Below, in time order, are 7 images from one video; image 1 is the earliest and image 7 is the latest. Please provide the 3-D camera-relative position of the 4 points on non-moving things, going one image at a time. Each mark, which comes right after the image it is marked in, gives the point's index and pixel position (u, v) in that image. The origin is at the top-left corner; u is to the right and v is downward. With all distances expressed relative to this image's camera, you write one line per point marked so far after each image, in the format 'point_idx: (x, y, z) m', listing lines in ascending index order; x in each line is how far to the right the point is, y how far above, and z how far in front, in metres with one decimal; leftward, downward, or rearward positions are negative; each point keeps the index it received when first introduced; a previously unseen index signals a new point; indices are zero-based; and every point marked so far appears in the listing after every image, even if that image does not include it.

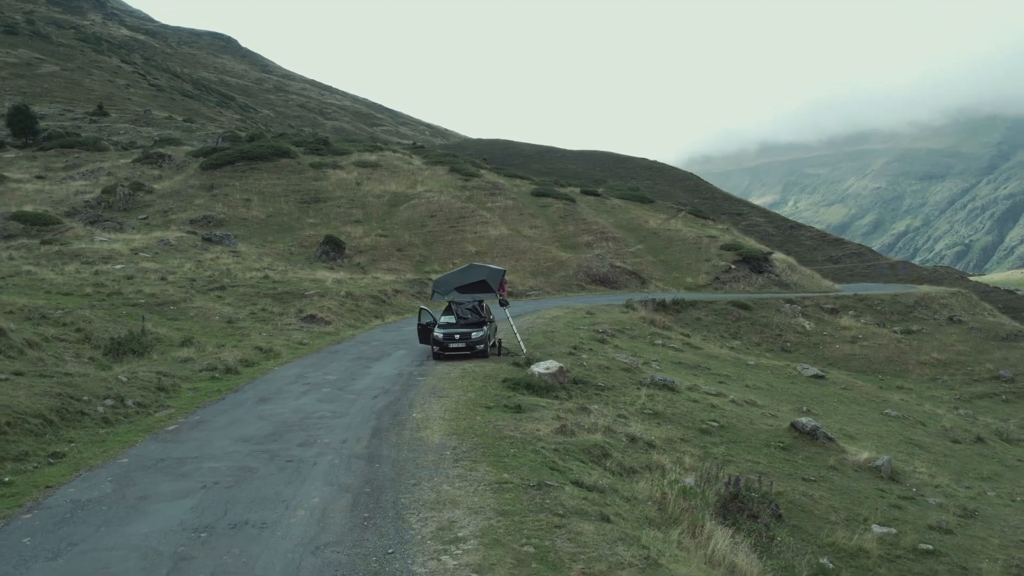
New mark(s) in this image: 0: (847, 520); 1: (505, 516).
0: (+4.4, -3.1, +12.2) m
1: (-0.1, -1.9, +7.9) m
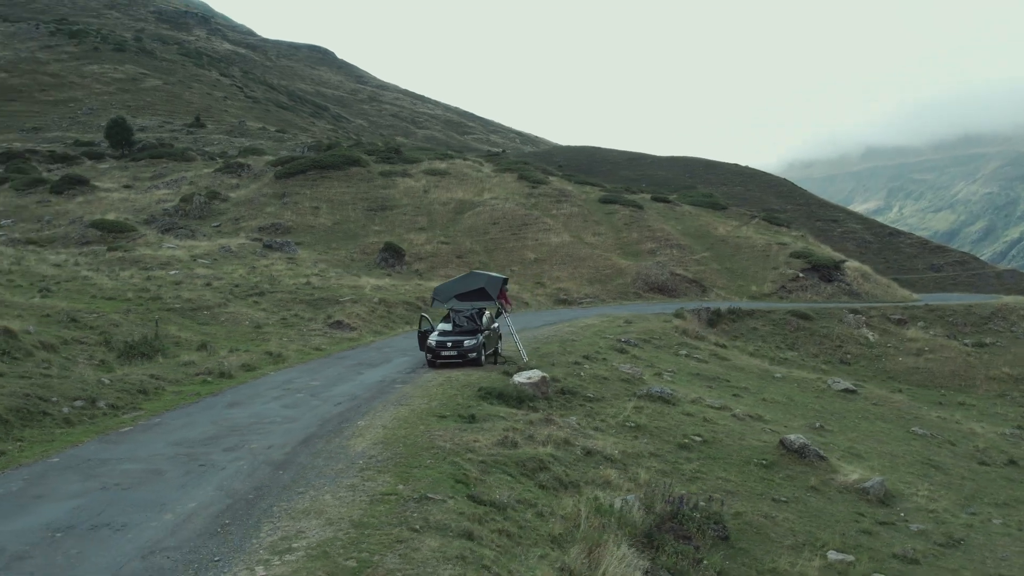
0: (+3.7, -3.2, +11.6) m
1: (-1.3, -2.0, +7.9) m
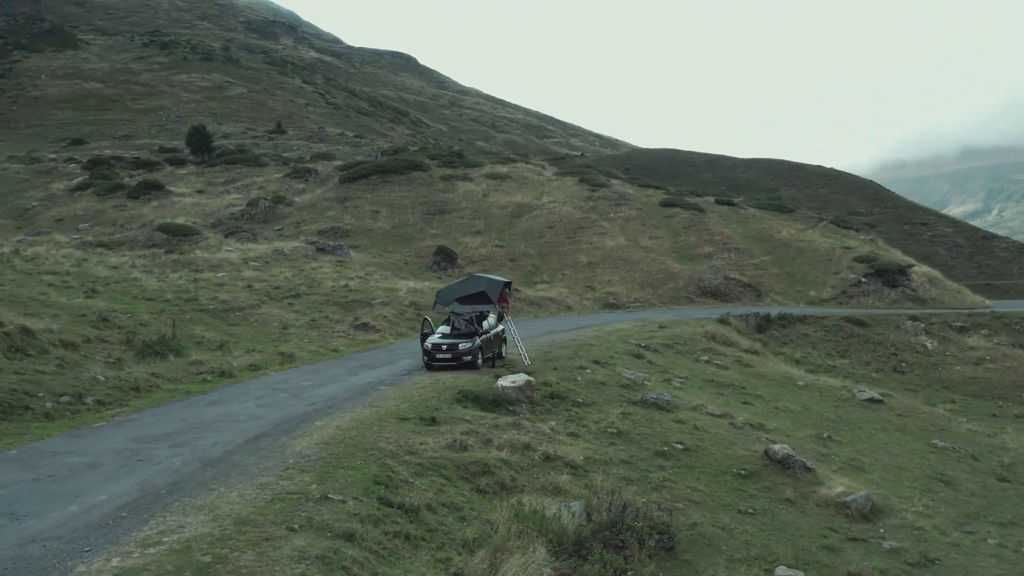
0: (+2.9, -3.3, +11.3) m
1: (-2.4, -2.0, +8.1) m
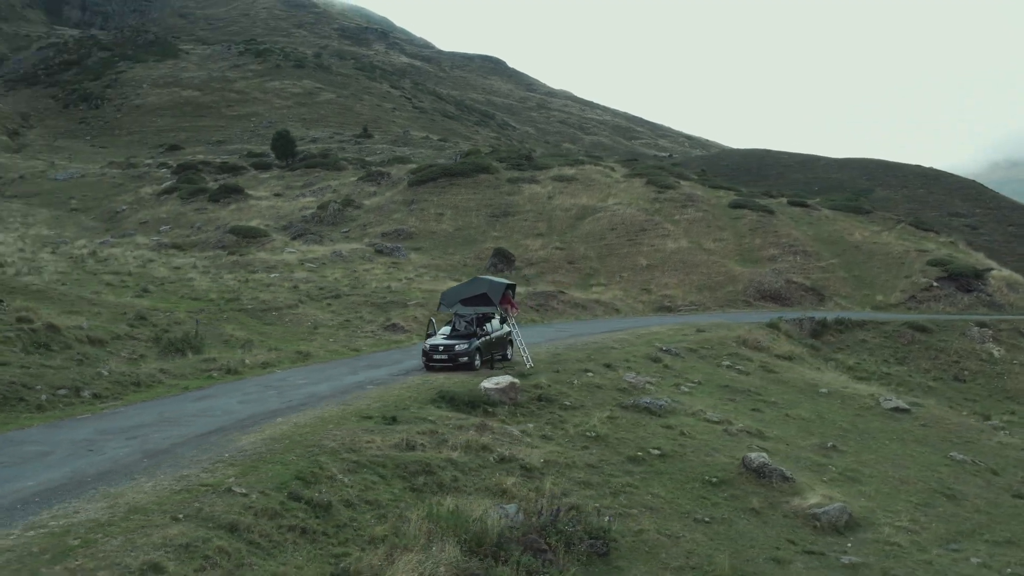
0: (+2.1, -3.3, +11.1) m
1: (-3.5, -2.0, +8.5) m
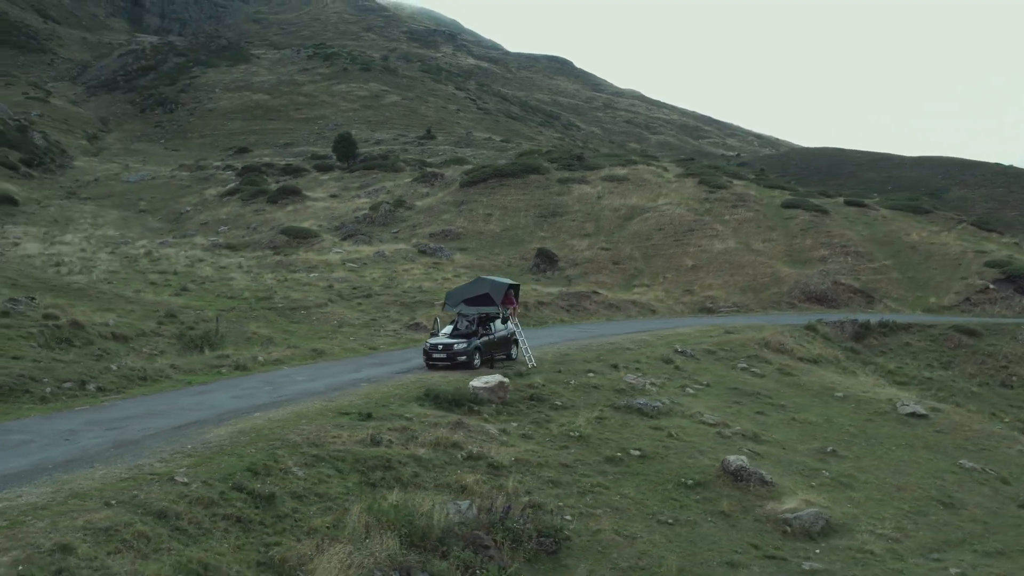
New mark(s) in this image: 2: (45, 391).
0: (+1.5, -3.4, +11.2) m
1: (-4.3, -2.0, +9.0) m
2: (-7.5, -1.6, +14.9) m
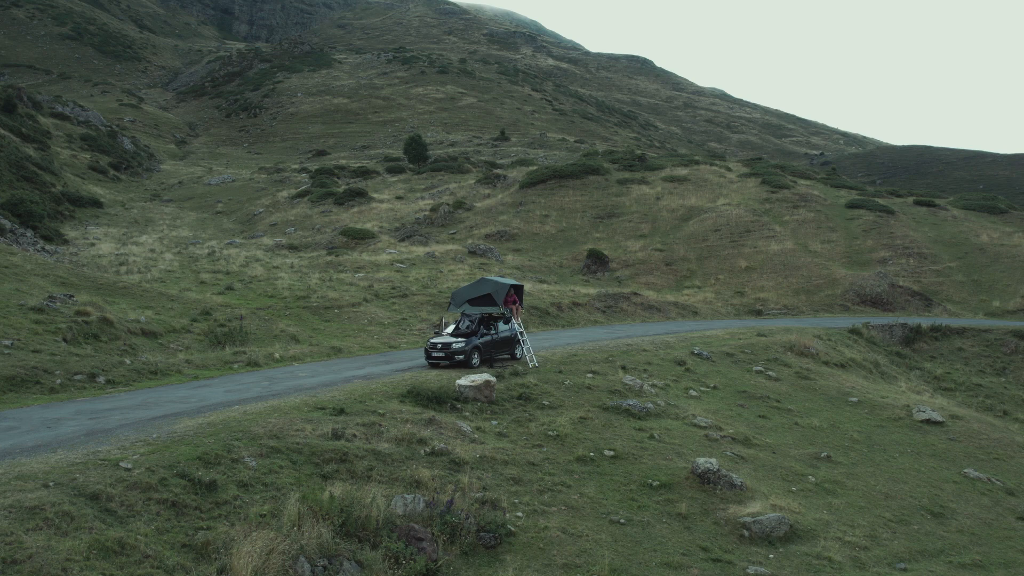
0: (+0.8, -3.4, +11.3) m
1: (-5.3, -2.0, +9.7) m
2: (-7.8, -1.6, +15.9) m
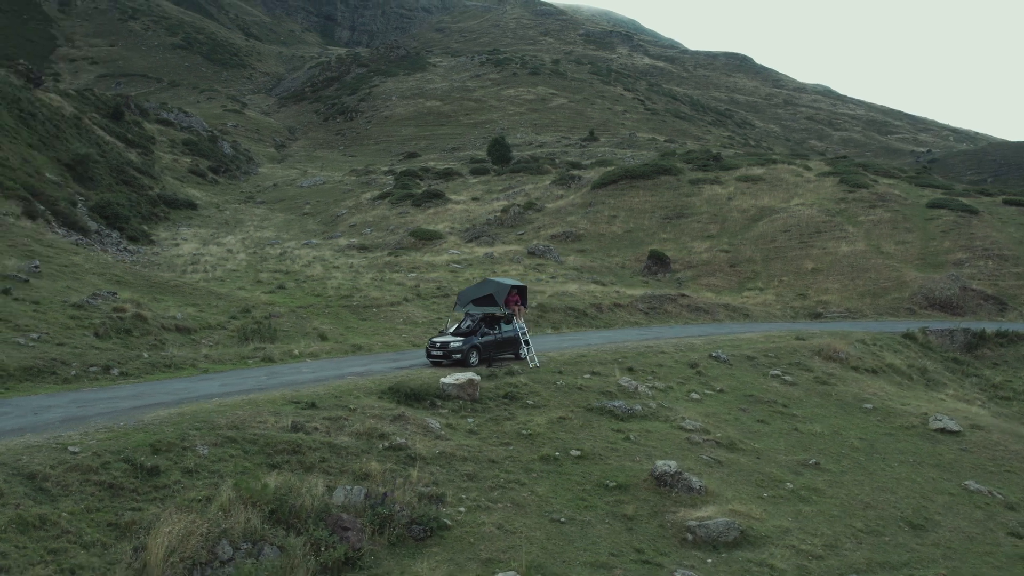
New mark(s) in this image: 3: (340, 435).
0: (-0.2, -3.4, +11.6) m
1: (-6.3, -2.0, +10.7) m
2: (-8.1, -1.6, +17.2) m
3: (-2.6, -2.2, +14.0) m
